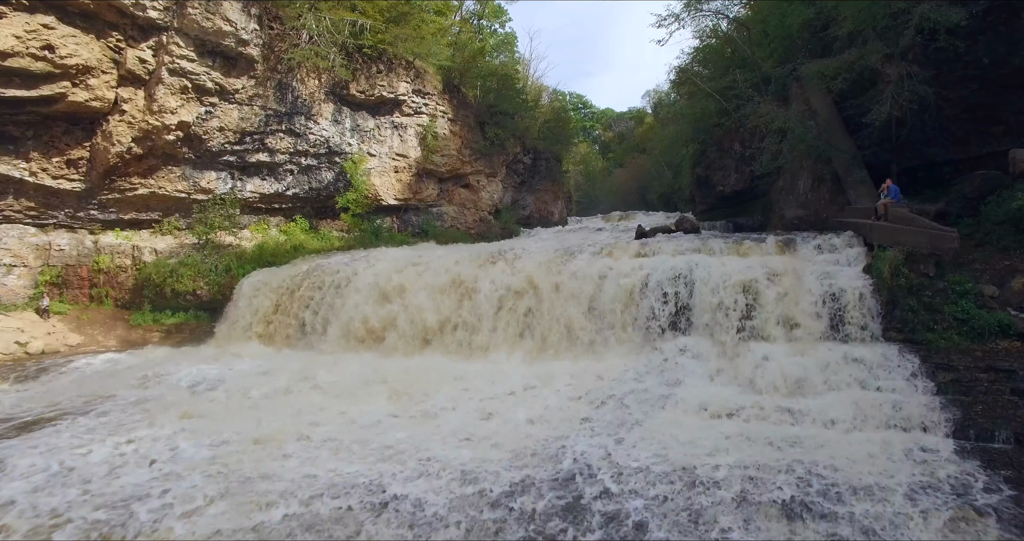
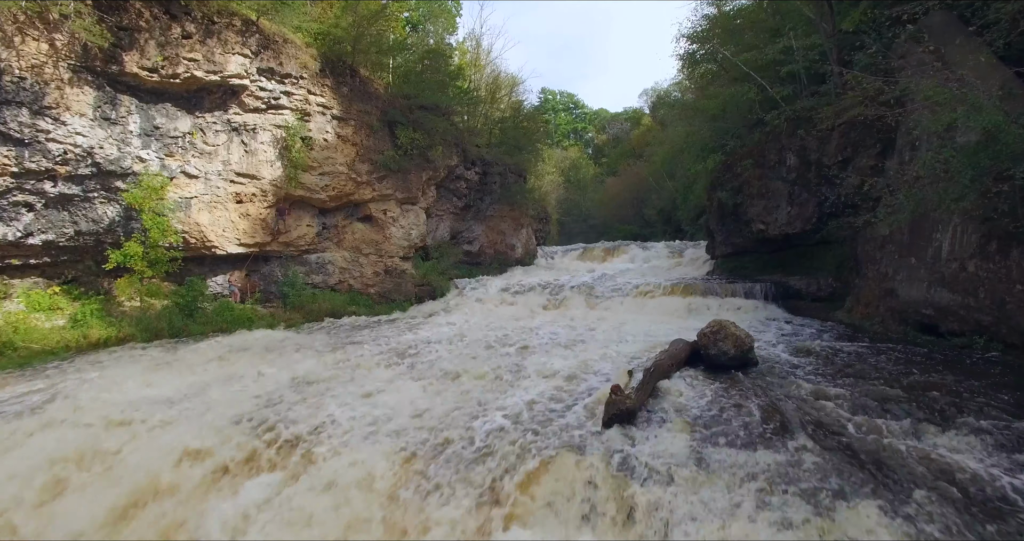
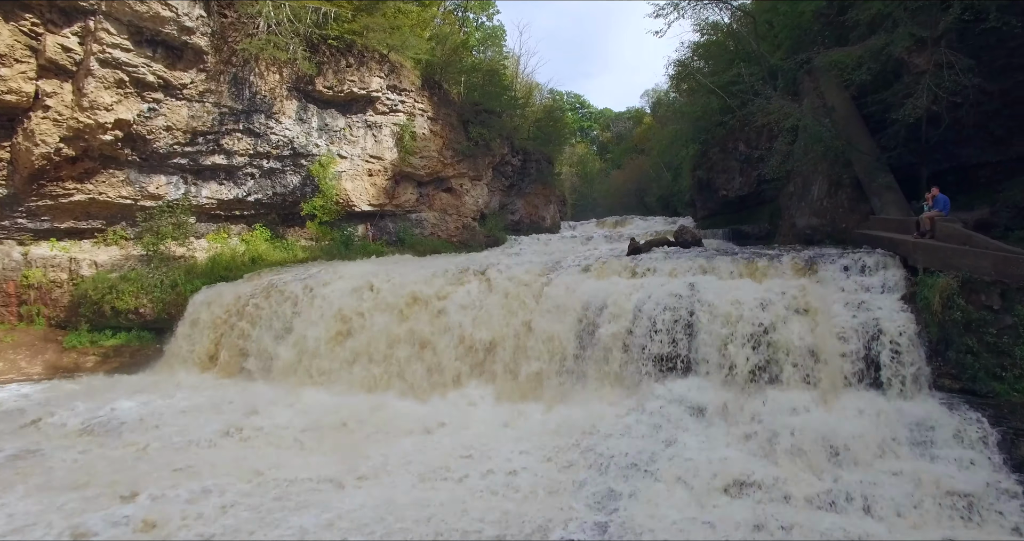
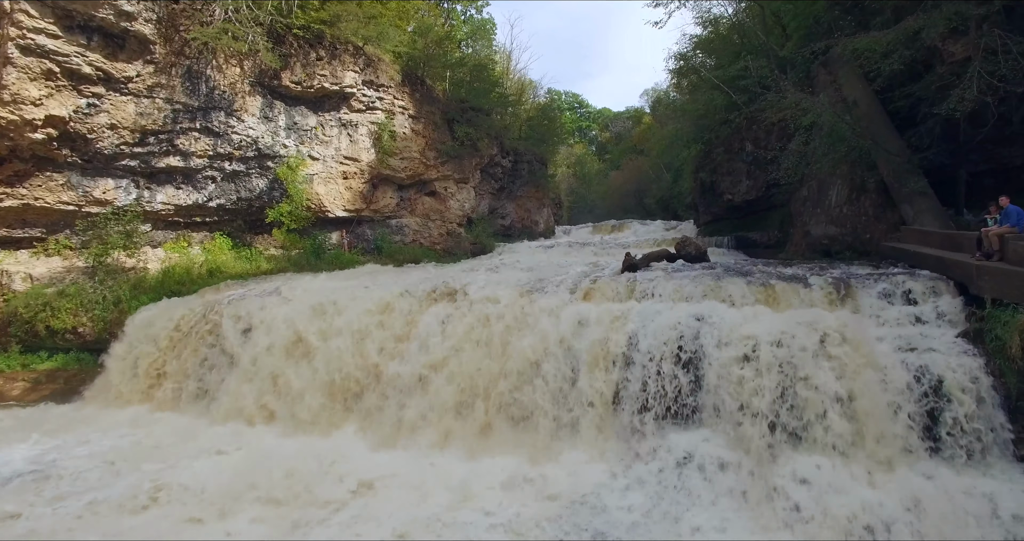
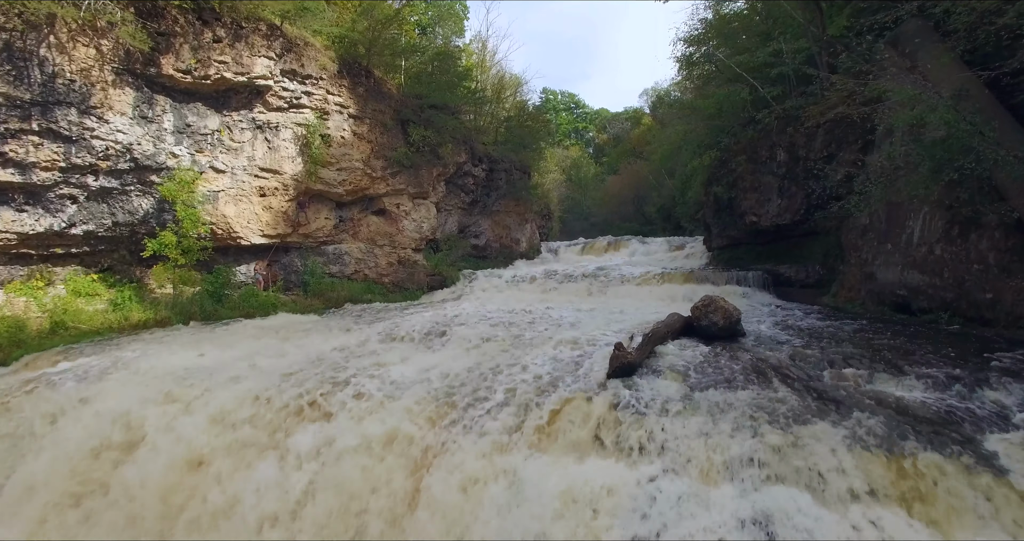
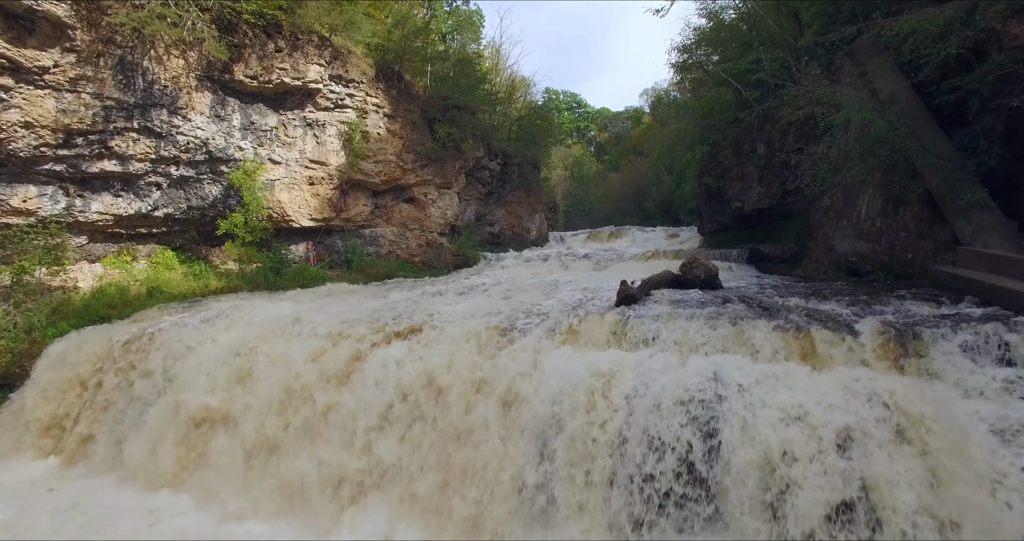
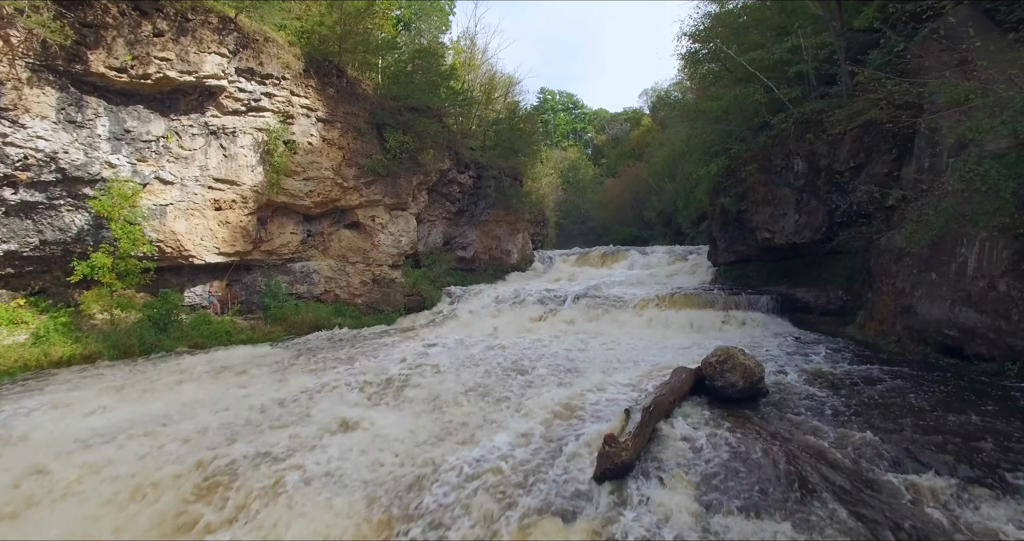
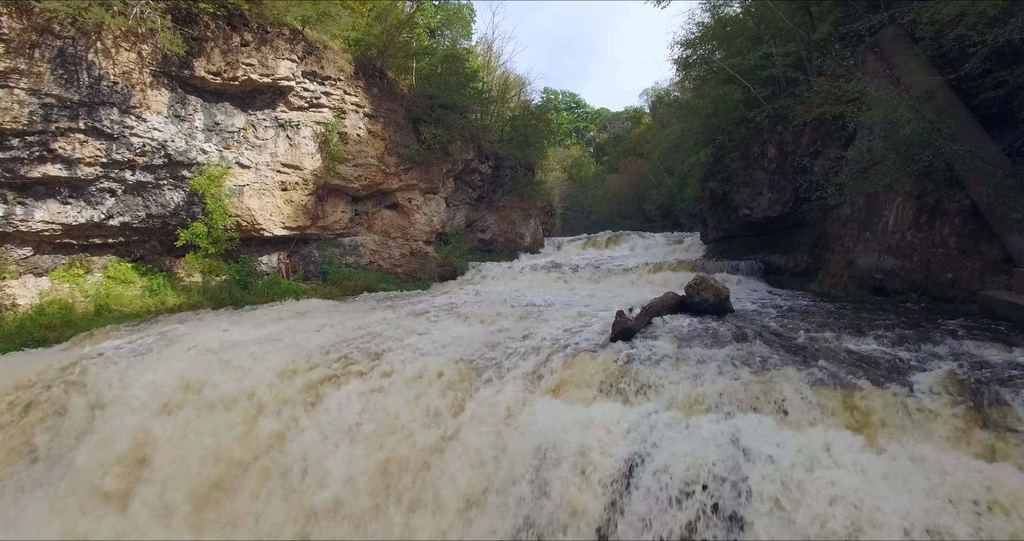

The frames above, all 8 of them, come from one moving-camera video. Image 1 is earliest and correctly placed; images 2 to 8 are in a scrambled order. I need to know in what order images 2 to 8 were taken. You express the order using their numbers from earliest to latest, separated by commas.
3, 4, 6, 8, 5, 2, 7
